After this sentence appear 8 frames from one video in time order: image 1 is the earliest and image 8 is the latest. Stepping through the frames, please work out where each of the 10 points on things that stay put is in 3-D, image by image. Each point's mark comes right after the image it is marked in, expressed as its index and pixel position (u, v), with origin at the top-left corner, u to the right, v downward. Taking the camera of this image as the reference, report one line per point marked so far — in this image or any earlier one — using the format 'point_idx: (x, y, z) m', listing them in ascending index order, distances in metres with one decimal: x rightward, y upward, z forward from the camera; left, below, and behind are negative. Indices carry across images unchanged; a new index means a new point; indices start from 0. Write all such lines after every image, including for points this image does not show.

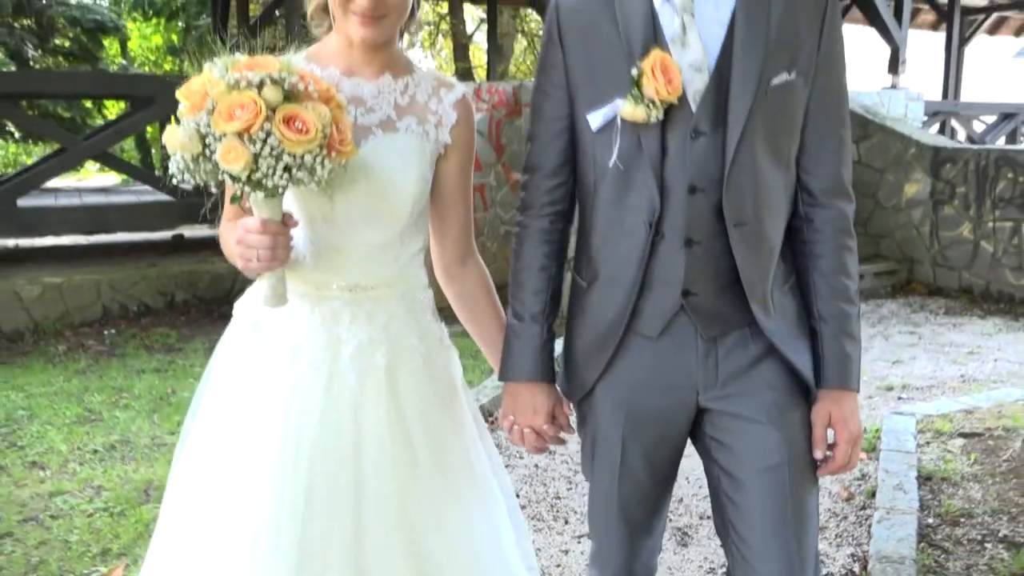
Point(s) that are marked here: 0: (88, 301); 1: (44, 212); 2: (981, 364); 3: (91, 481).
0: (-2.9, -0.1, +5.9) m
1: (-3.3, +0.6, +6.2) m
2: (+2.3, -0.4, +4.3) m
3: (-1.4, -0.6, +3.0) m
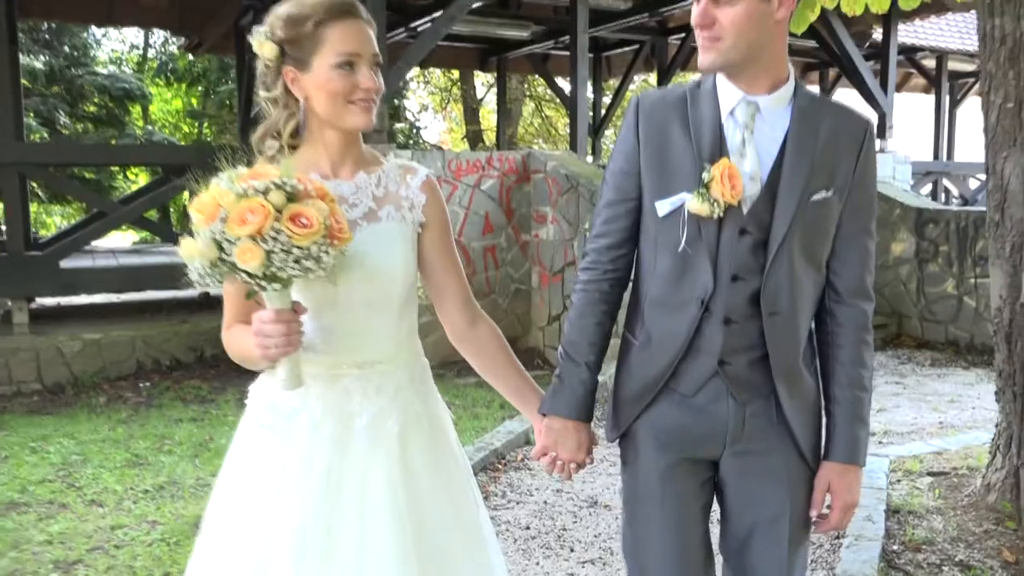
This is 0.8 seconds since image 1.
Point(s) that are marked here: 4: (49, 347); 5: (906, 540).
0: (-2.8, -0.5, +6.3) m
1: (-3.2, +0.1, +6.6) m
2: (+2.4, -0.6, +4.6) m
3: (-1.4, -0.9, +3.3) m
4: (-3.2, -0.4, +6.0) m
5: (+1.3, -0.8, +2.8) m
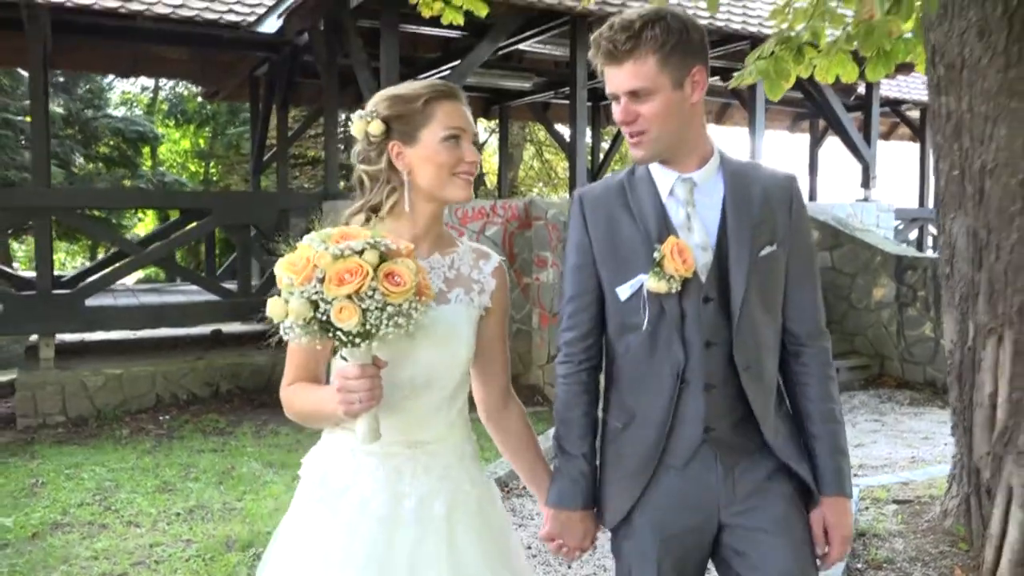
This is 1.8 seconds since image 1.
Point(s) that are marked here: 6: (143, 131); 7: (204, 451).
0: (-2.8, -0.8, +6.6) m
1: (-3.2, -0.2, +7.0) m
2: (+2.4, -0.9, +4.9) m
3: (-1.4, -1.0, +3.6) m
4: (-3.2, -0.7, +6.4) m
5: (+1.3, -1.0, +3.1) m
6: (-5.4, +2.3, +12.7) m
7: (-1.8, -1.0, +5.1) m
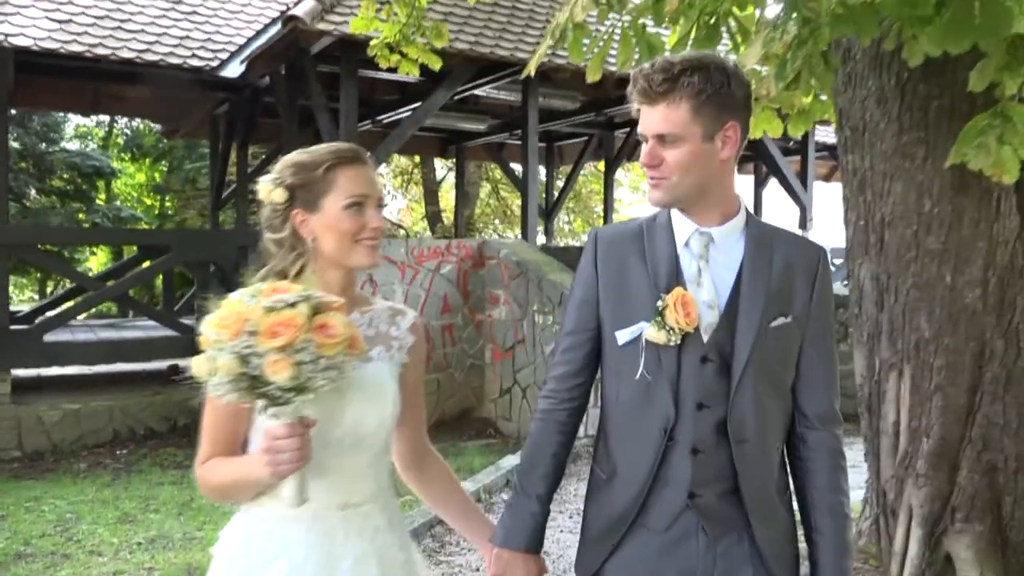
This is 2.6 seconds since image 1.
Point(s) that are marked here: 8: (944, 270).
0: (-3.1, -1.0, +6.7) m
1: (-3.6, -0.5, +7.0) m
2: (+2.1, -1.1, +5.3) m
3: (-1.6, -1.2, +3.8) m
4: (-3.5, -0.9, +6.4) m
5: (+1.1, -1.1, +3.4) m
6: (-6.1, +1.8, +12.7) m
7: (-2.1, -1.2, +5.3) m
8: (+1.5, +0.1, +3.0) m
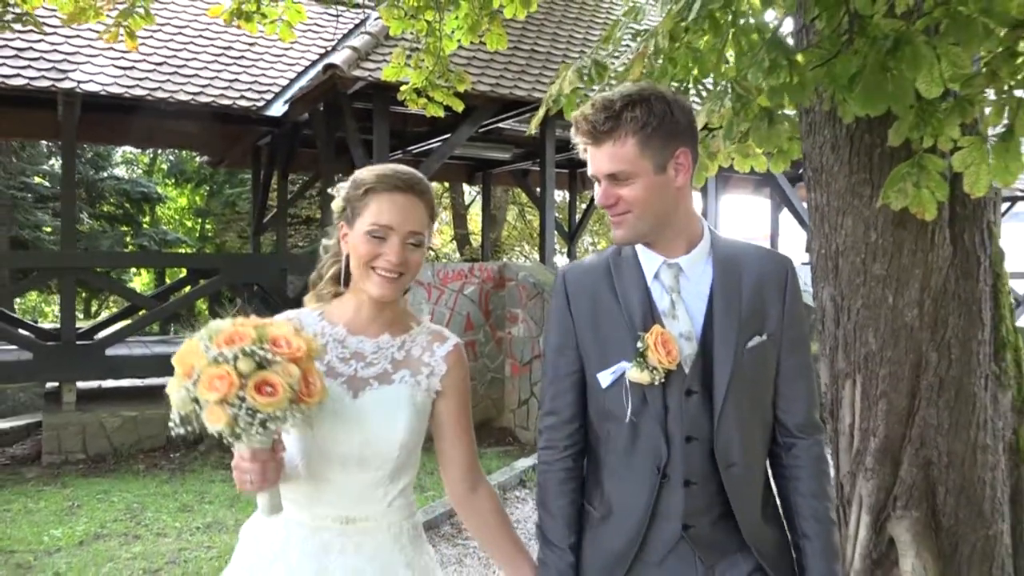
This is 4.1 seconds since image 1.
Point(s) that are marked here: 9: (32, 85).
0: (-3.0, -1.2, +7.4) m
1: (-3.4, -0.6, +7.7) m
2: (+2.2, -1.3, +5.7) m
3: (-1.5, -1.3, +4.4) m
4: (-3.4, -1.1, +7.1) m
5: (+1.1, -1.2, +3.9) m
6: (-5.7, +1.5, +13.6) m
7: (-2.0, -1.3, +5.9) m
8: (+1.5, 0.0, +3.5) m
9: (-3.8, +1.6, +7.0) m
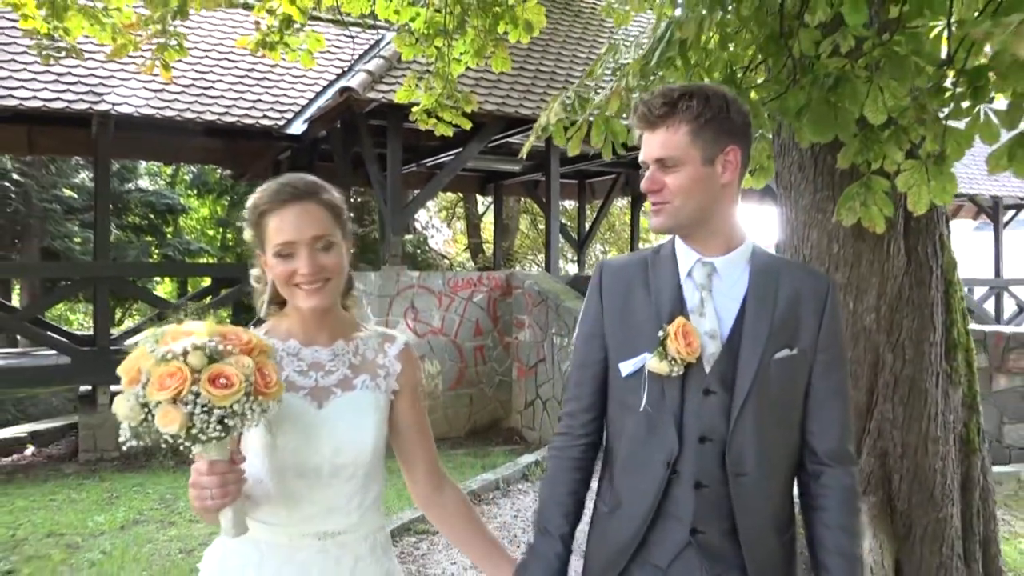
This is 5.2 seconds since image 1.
0: (-2.9, -1.3, +7.8) m
1: (-3.4, -0.7, +8.2) m
2: (+2.2, -1.3, +6.1) m
3: (-1.5, -1.3, +4.8) m
4: (-3.3, -1.2, +7.6) m
5: (+1.1, -1.2, +4.3) m
6: (-5.5, +1.4, +14.1) m
7: (-2.0, -1.4, +6.3) m
8: (+1.5, 0.0, +3.9) m
9: (-3.8, +1.6, +7.5) m
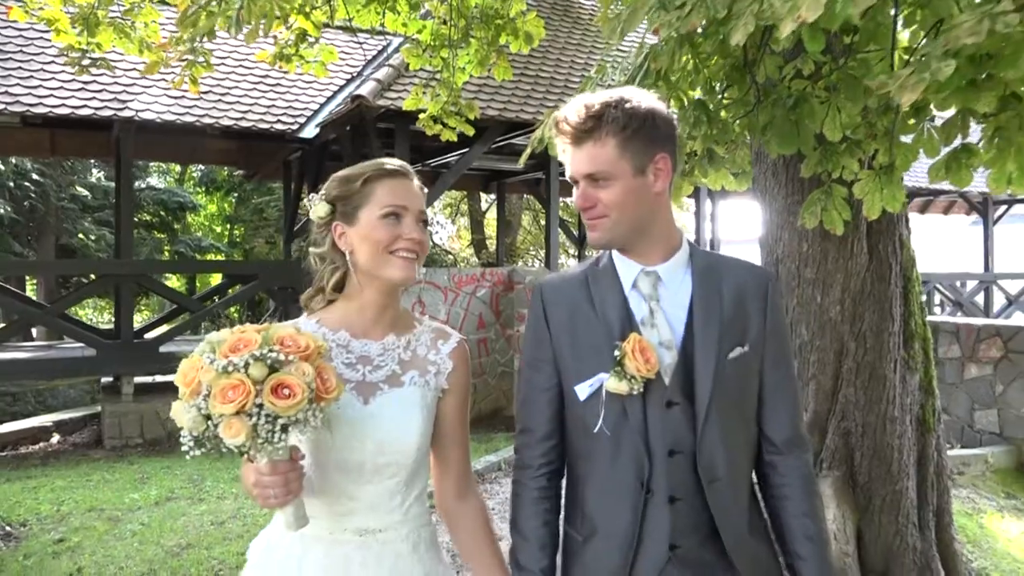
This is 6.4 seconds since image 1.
0: (-2.9, -1.2, +8.3) m
1: (-3.3, -0.7, +8.6) m
2: (+2.2, -1.3, +6.5) m
3: (-1.5, -1.3, +5.2) m
4: (-3.3, -1.1, +8.0) m
5: (+1.1, -1.2, +4.7) m
6: (-5.5, +1.5, +14.5) m
7: (-2.0, -1.3, +6.8) m
8: (+1.5, 0.0, +4.3) m
9: (-3.8, +1.6, +8.0) m
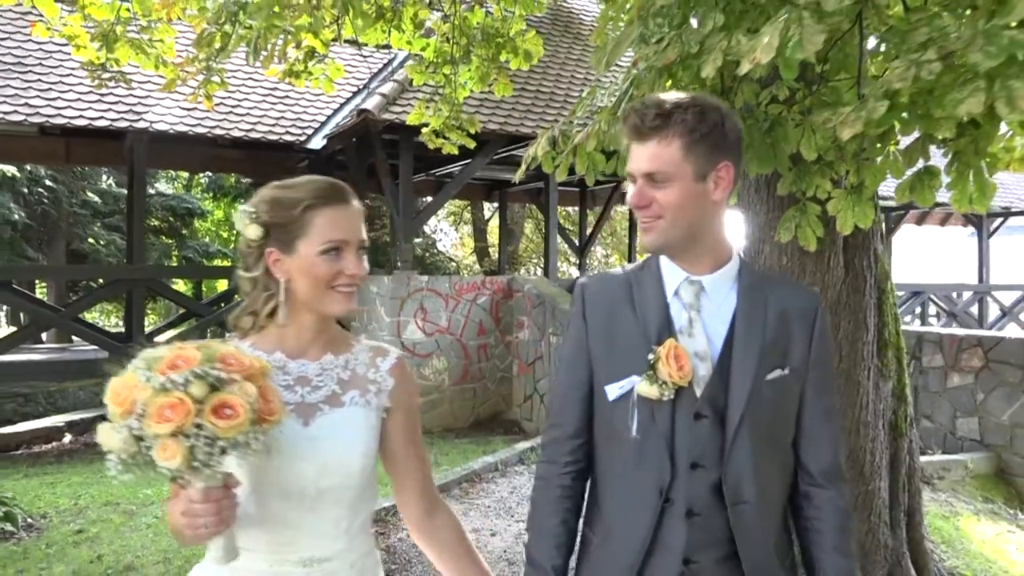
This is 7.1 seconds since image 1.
0: (-2.9, -1.3, +8.5) m
1: (-3.4, -0.7, +8.9) m
2: (+2.2, -1.3, +6.8) m
3: (-1.6, -1.3, +5.5) m
4: (-3.3, -1.2, +8.3) m
5: (+1.1, -1.3, +5.0) m
6: (-5.4, +1.4, +14.8) m
7: (-2.0, -1.4, +7.0) m
8: (+1.5, -0.1, +4.6) m
9: (-3.8, +1.5, +8.3) m
